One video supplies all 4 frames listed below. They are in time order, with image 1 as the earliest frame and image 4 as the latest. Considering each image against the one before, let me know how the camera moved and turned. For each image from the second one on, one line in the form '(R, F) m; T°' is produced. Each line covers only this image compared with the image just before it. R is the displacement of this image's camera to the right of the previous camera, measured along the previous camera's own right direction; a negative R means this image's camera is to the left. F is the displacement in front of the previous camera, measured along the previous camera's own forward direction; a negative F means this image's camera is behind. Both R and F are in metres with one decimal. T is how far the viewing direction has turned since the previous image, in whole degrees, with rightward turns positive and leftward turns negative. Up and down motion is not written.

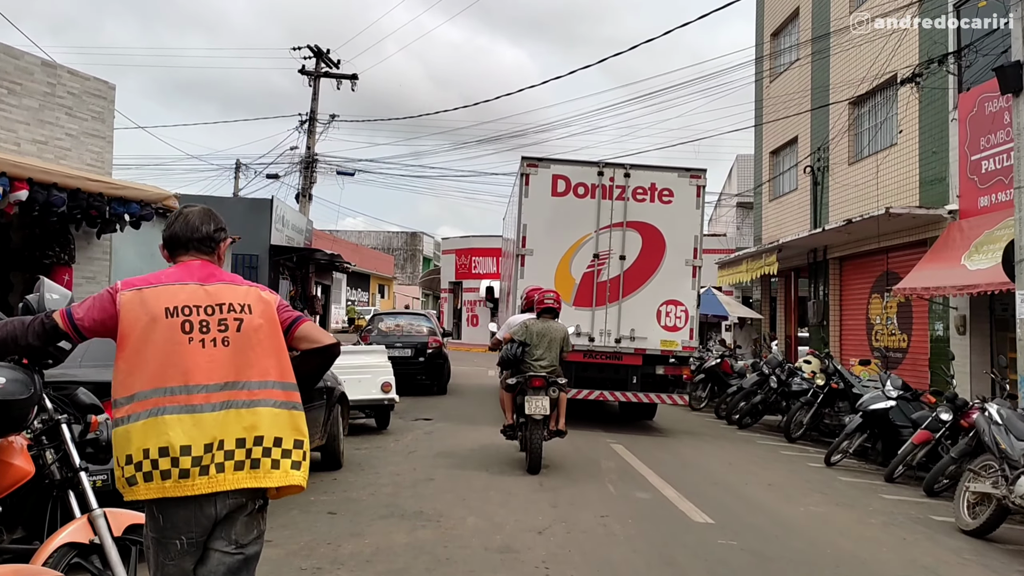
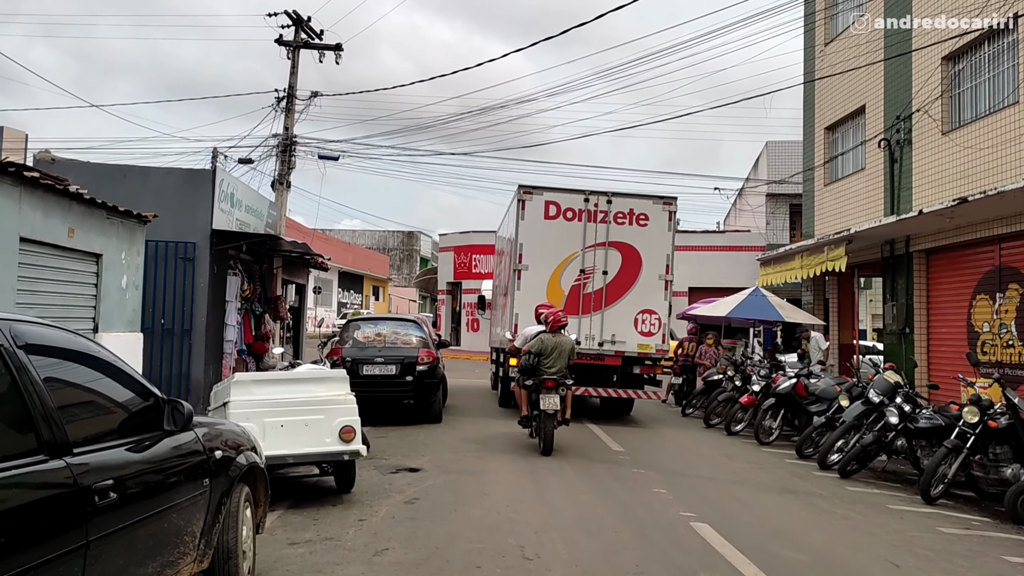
(-0.2, +3.1) m; 0°
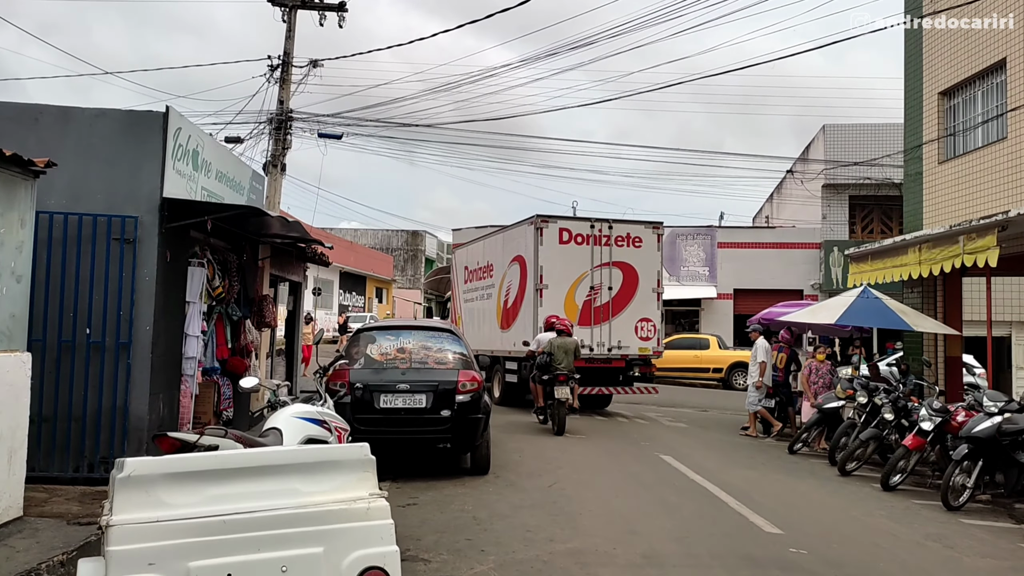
(-0.8, +3.1) m; 0°
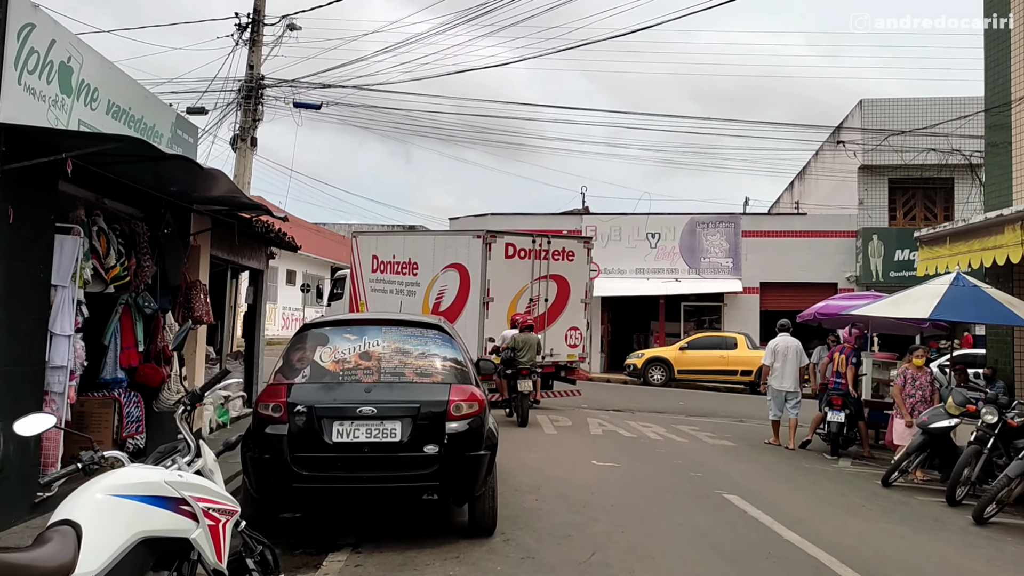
(-0.1, +2.4) m; 0°
